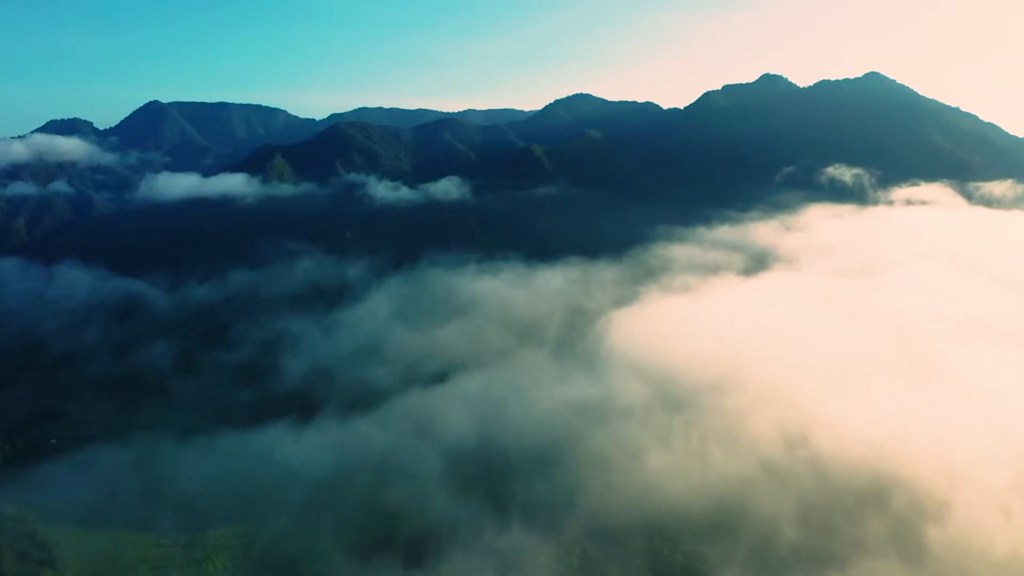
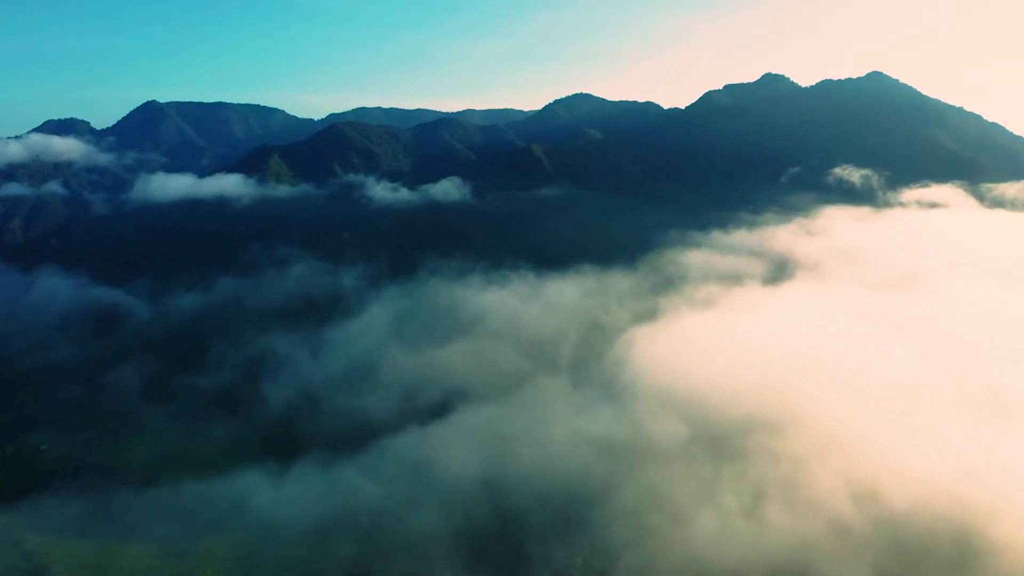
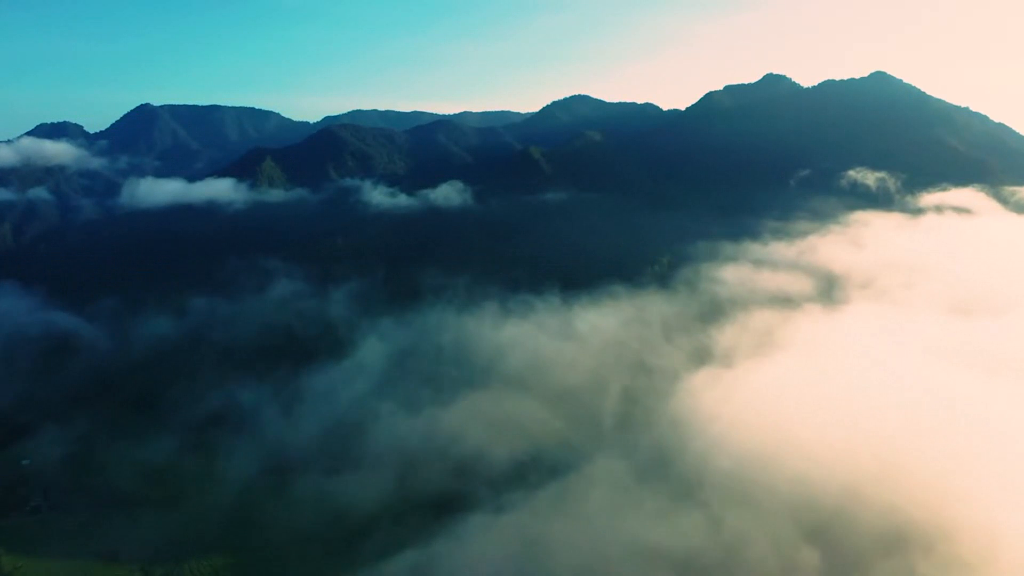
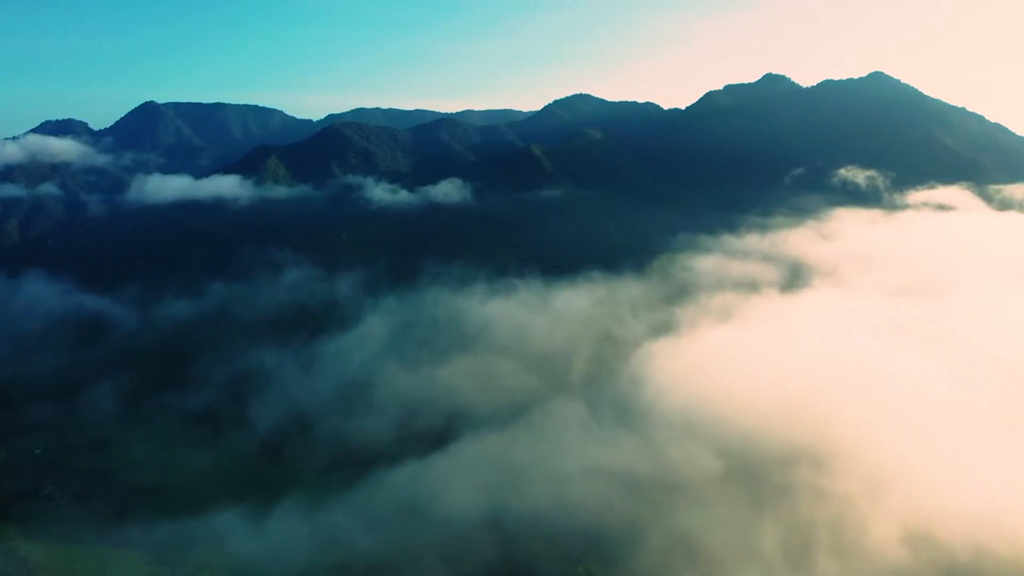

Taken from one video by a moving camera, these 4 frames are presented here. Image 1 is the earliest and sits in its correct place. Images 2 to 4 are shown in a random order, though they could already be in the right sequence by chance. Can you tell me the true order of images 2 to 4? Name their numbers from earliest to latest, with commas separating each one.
2, 4, 3
